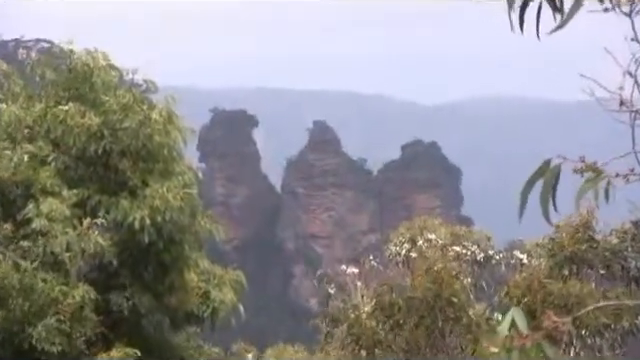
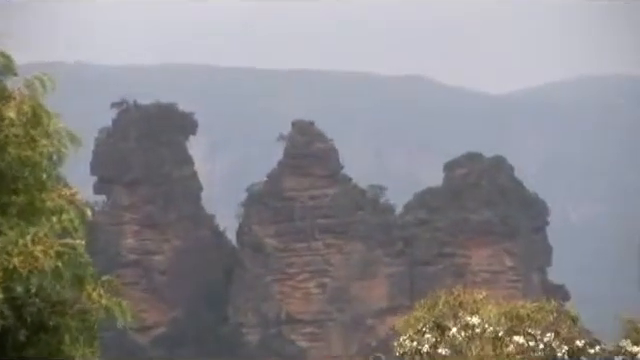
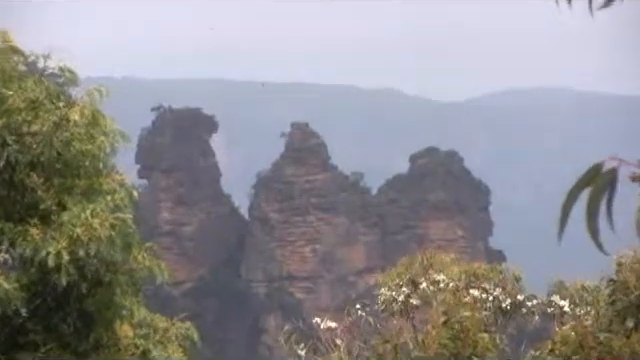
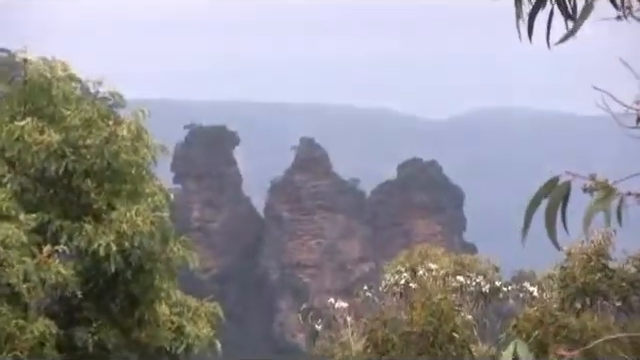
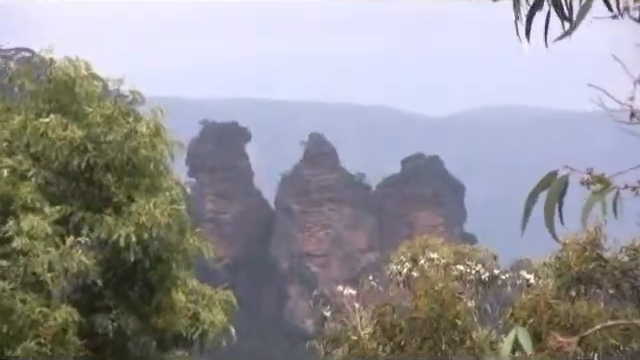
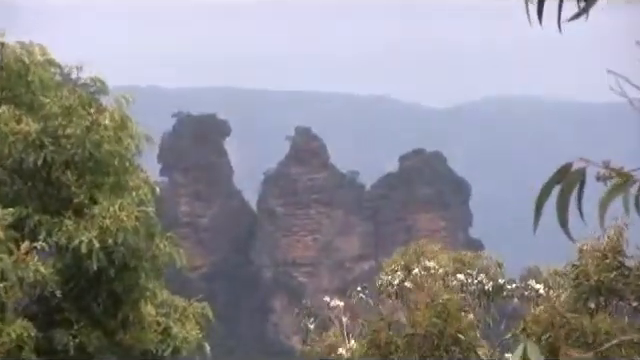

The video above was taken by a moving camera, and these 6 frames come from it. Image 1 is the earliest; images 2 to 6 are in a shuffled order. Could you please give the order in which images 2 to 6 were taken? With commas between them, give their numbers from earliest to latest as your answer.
5, 4, 6, 3, 2
